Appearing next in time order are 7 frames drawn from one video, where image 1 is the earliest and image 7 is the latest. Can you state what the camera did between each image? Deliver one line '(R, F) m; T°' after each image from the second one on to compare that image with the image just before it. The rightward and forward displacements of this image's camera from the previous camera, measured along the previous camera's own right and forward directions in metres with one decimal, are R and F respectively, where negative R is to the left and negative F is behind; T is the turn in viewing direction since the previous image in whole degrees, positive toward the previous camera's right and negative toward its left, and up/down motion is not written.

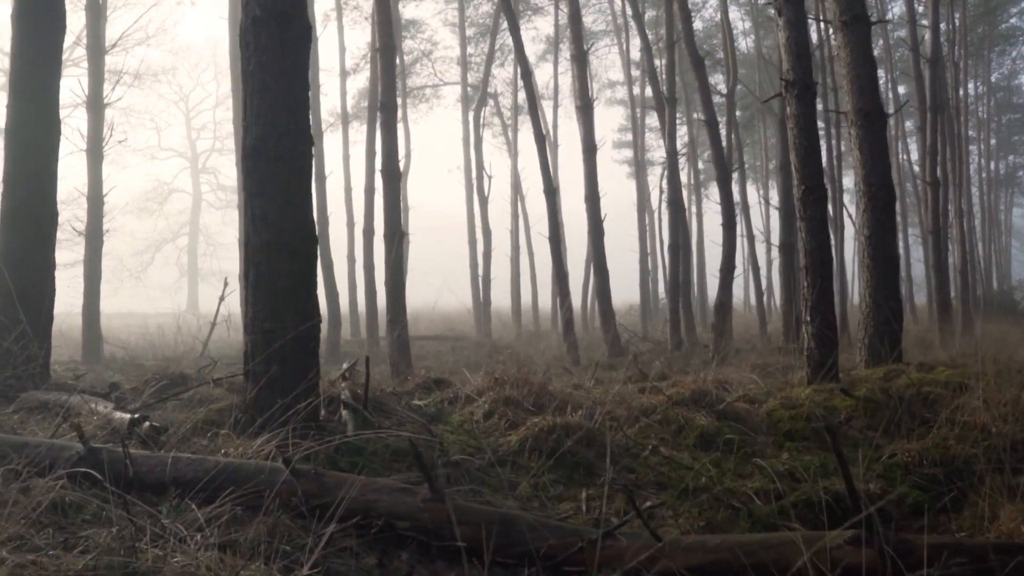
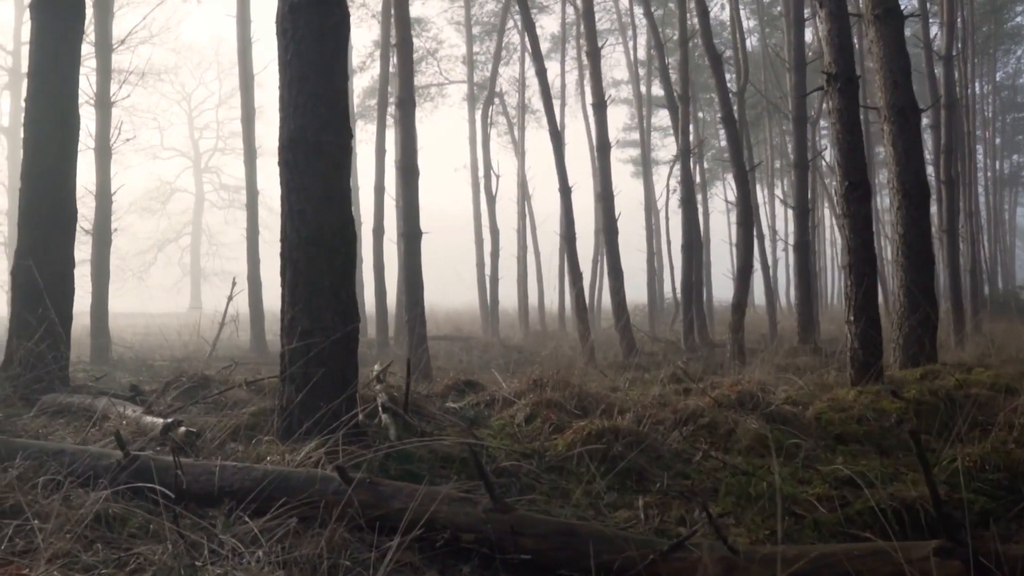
(-0.3, +0.2) m; 0°
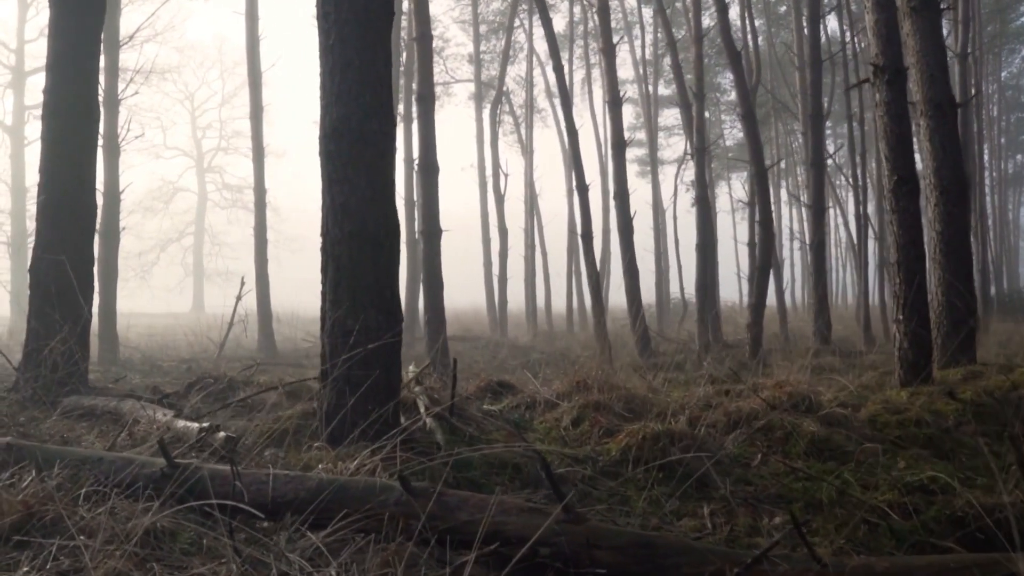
(-0.3, +0.3) m; 0°
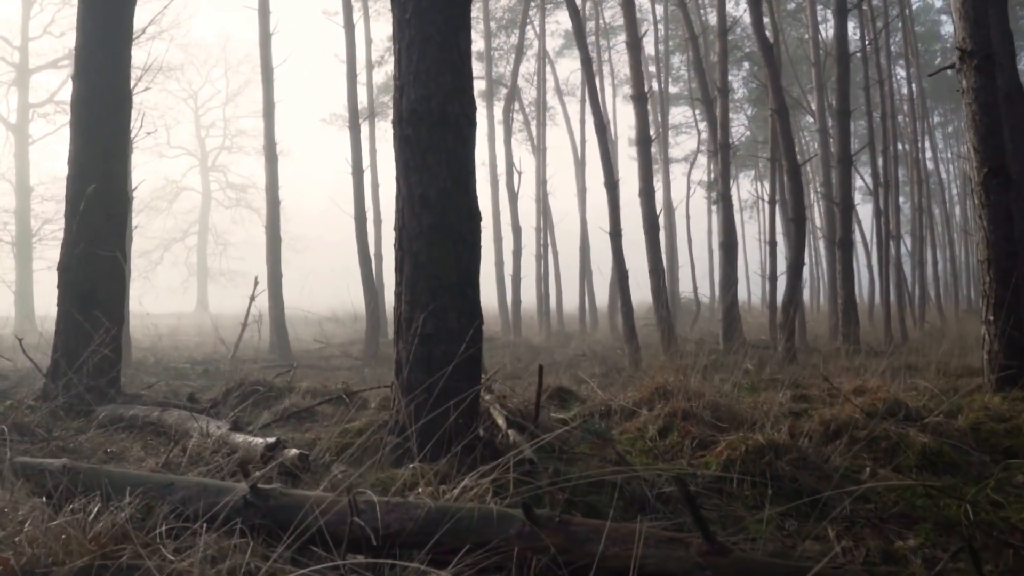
(-0.5, +0.5) m; 0°
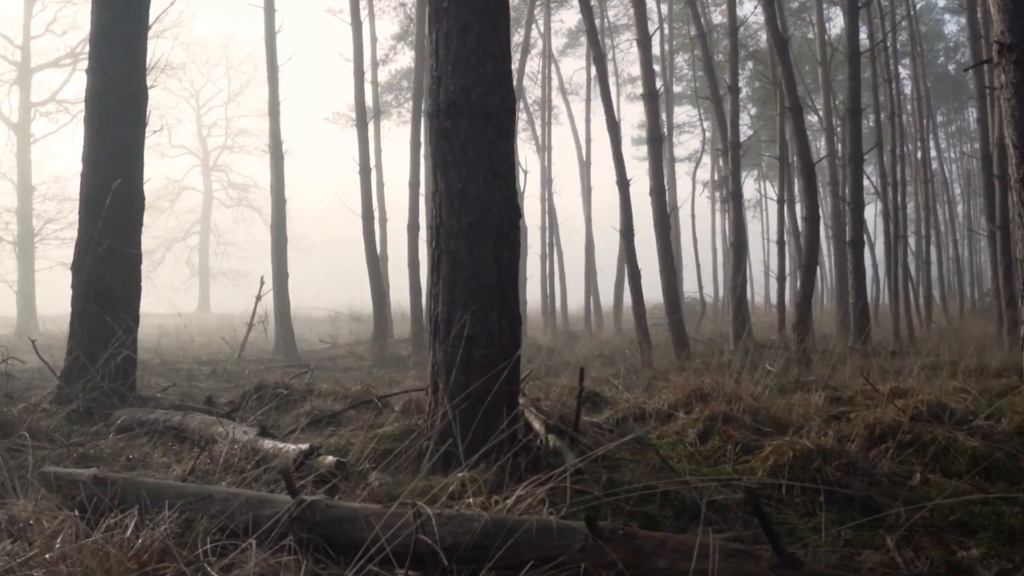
(-0.2, +0.2) m; 0°
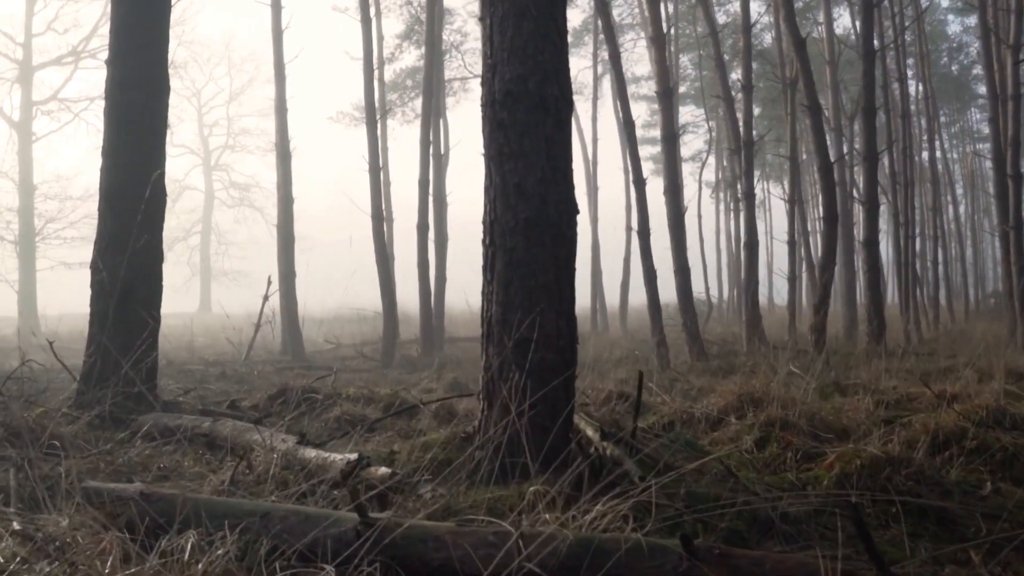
(-0.3, +0.2) m; 0°
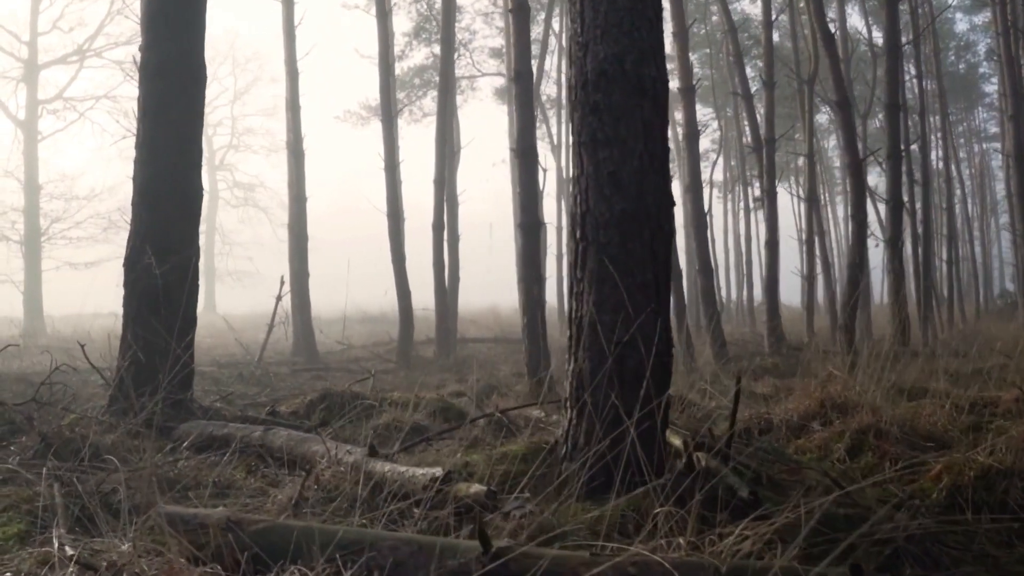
(-0.4, +0.3) m; 0°
